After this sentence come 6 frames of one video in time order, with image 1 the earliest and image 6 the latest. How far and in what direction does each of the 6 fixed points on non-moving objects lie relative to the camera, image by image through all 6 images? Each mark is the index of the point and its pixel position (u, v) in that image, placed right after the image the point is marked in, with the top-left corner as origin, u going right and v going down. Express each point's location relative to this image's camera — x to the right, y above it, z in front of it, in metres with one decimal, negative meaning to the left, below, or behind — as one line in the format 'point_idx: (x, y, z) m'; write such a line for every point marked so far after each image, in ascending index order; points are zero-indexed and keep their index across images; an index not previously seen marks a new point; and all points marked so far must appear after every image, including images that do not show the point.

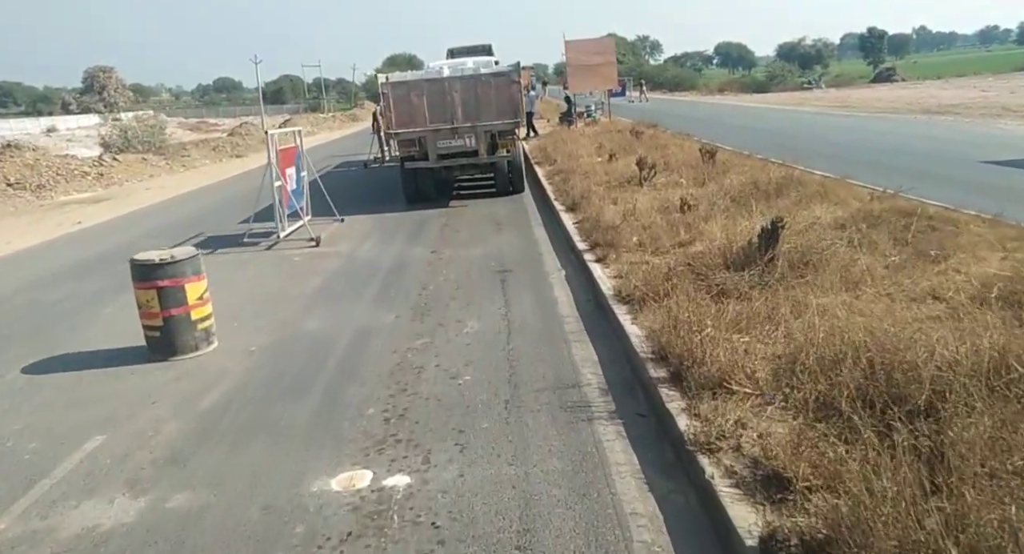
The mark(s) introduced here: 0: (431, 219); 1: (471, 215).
0: (-1.4, +1.1, +15.5) m
1: (-0.7, +1.1, +15.3) m
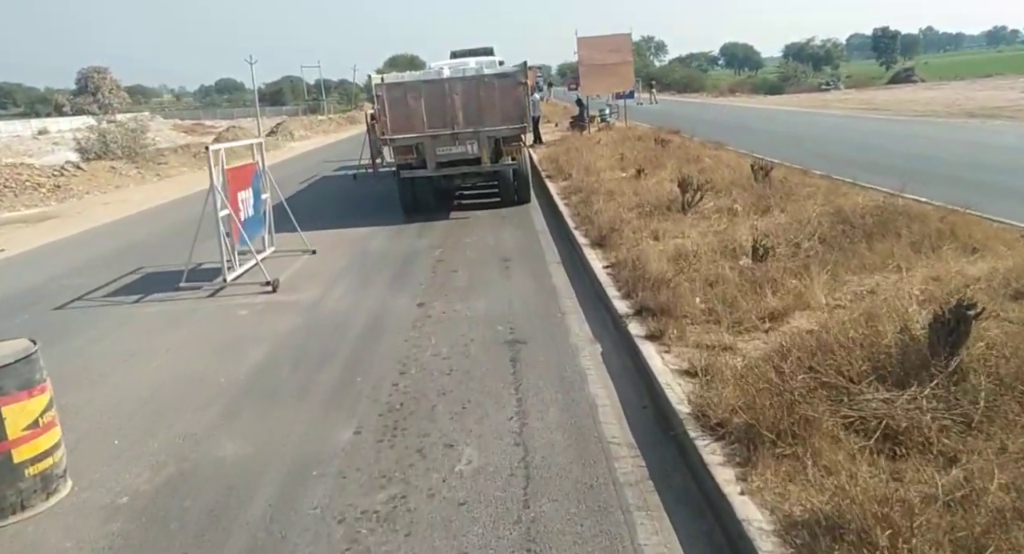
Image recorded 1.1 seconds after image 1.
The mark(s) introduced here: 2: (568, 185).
0: (-1.3, +0.5, +12.8) m
1: (-0.6, +0.5, +12.5) m
2: (+1.0, +1.5, +15.6) m
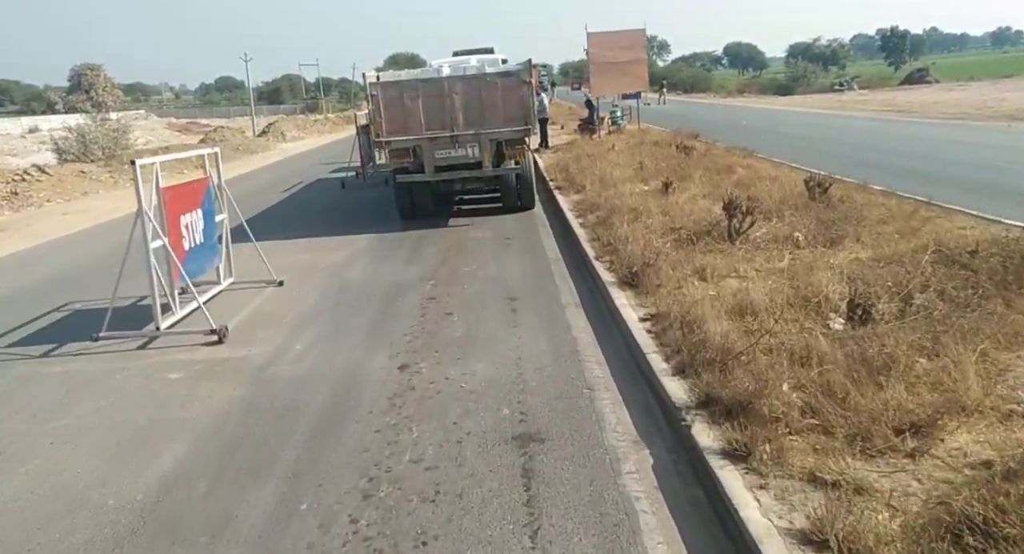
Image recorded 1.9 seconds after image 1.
0: (-1.2, +0.1, +10.8) m
1: (-0.5, +0.1, +10.5) m
2: (+1.1, +1.1, +13.5) m
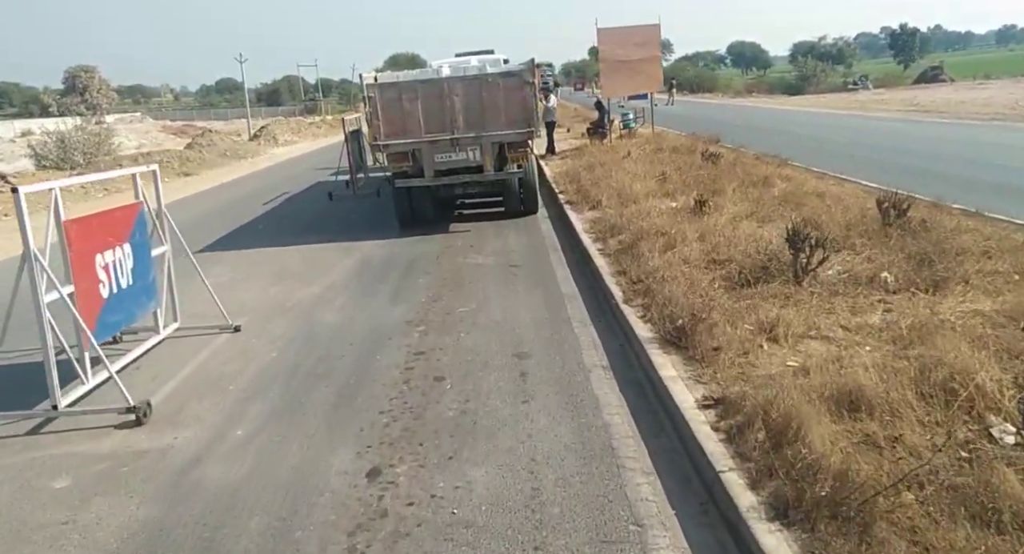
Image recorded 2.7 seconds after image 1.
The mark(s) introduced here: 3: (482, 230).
0: (-1.2, -0.3, +9.0) m
1: (-0.4, -0.3, +8.7) m
2: (+1.1, +0.7, +11.7) m
3: (-0.5, +0.9, +14.2) m
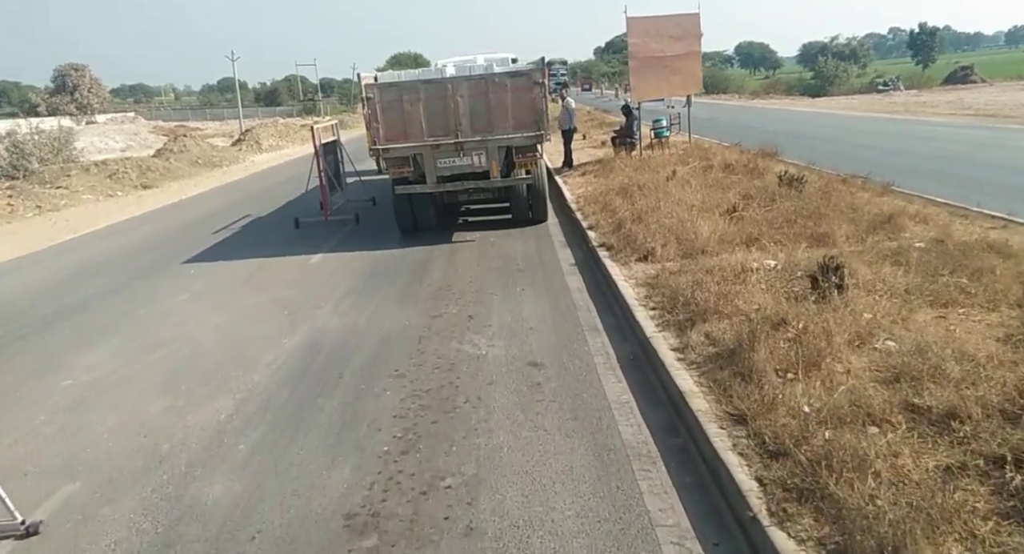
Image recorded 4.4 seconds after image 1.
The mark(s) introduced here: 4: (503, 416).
0: (-1.0, -1.2, +5.2) m
1: (-0.3, -1.2, +4.9) m
2: (+1.3, -0.1, +7.9) m
3: (-0.3, 0.0, +10.4) m
4: (-0.1, -0.9, +5.8) m
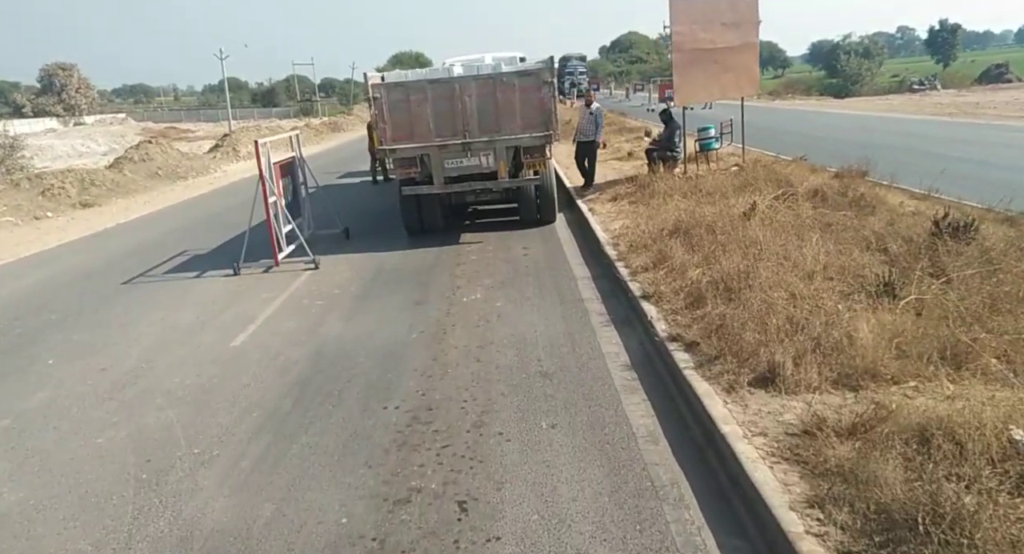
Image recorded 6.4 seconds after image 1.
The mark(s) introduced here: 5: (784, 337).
0: (-0.9, -2.0, +1.3) m
1: (-0.2, -2.0, +1.0) m
2: (+1.5, -0.9, +4.0) m
3: (-0.2, -0.8, +6.5) m
4: (+0.1, -1.8, +2.0) m
5: (+1.7, -0.3, +5.7) m
